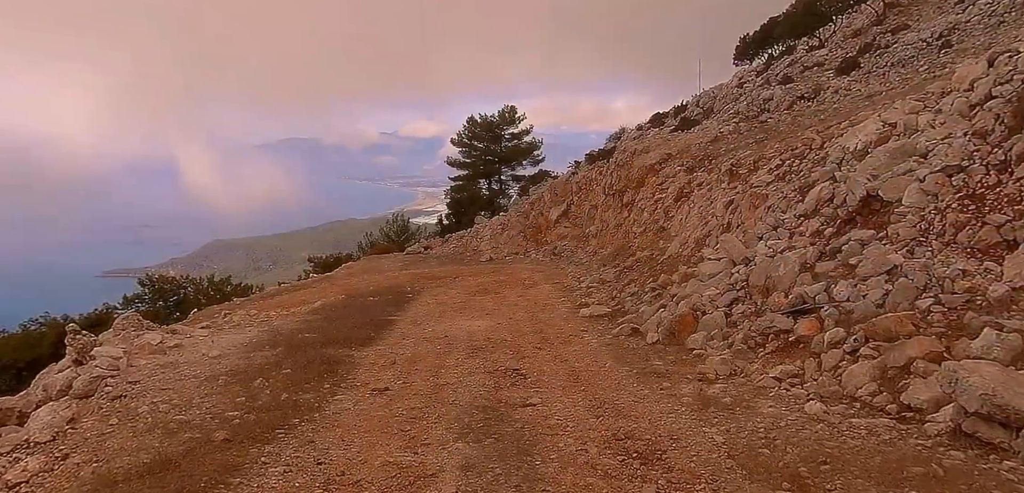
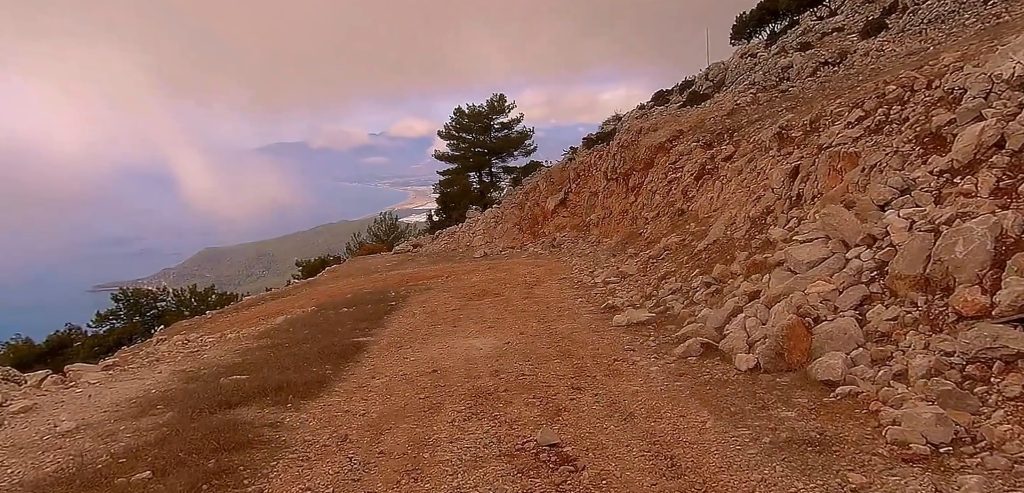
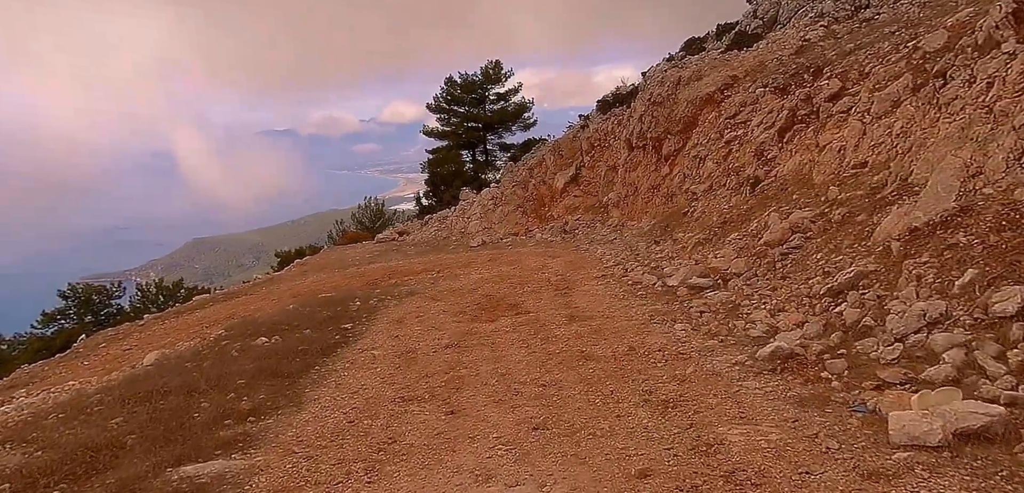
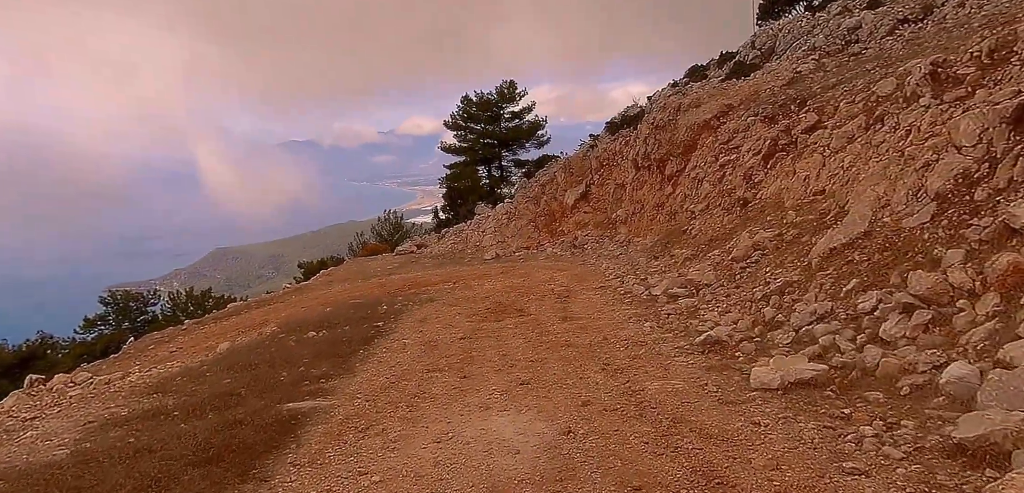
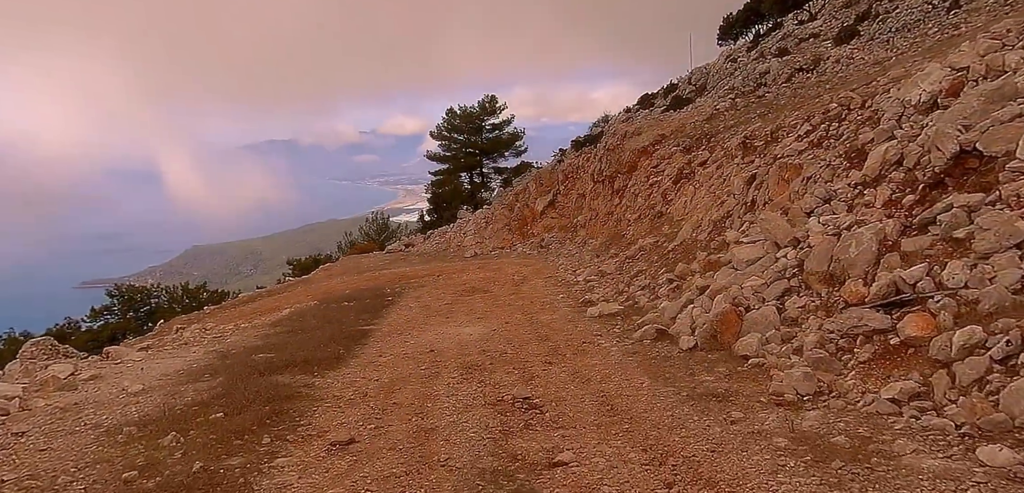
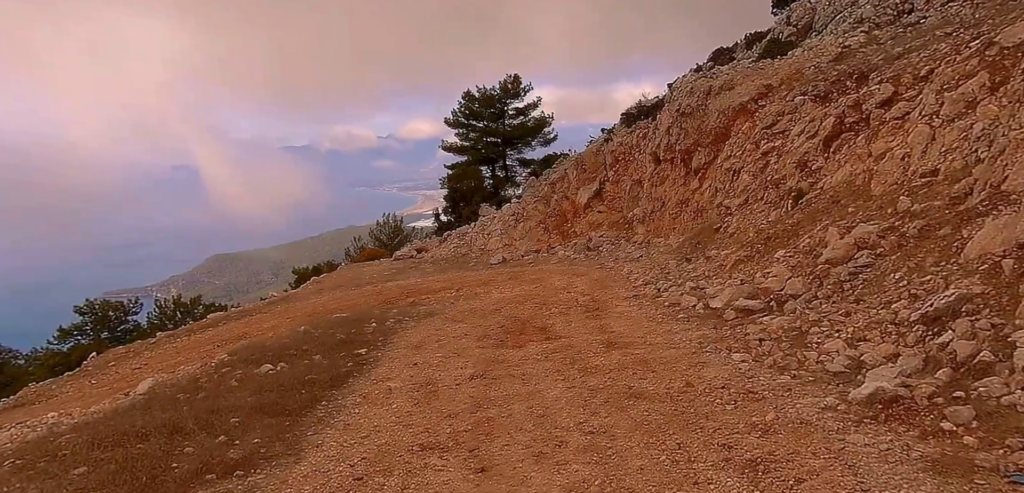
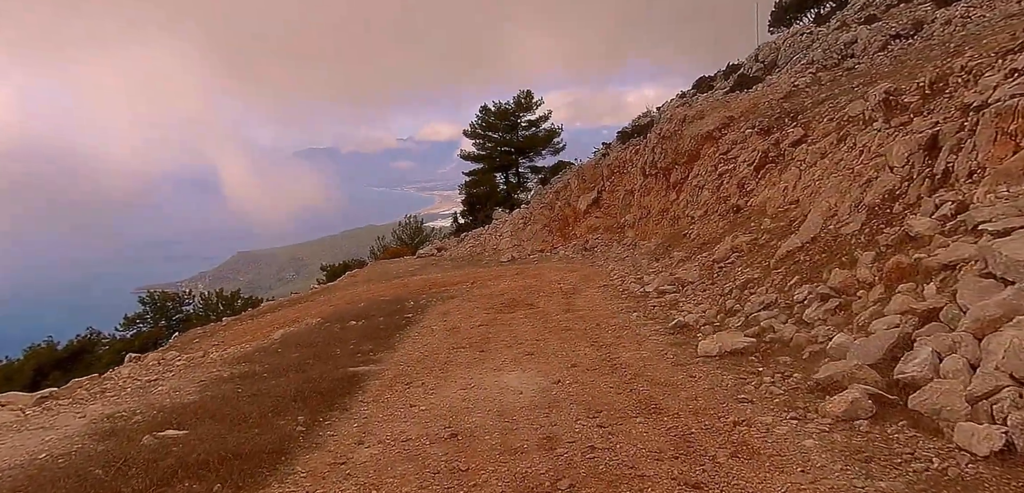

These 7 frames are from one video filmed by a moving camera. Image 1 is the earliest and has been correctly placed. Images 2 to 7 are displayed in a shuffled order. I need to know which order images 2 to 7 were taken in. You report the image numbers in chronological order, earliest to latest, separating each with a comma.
5, 2, 7, 4, 3, 6
